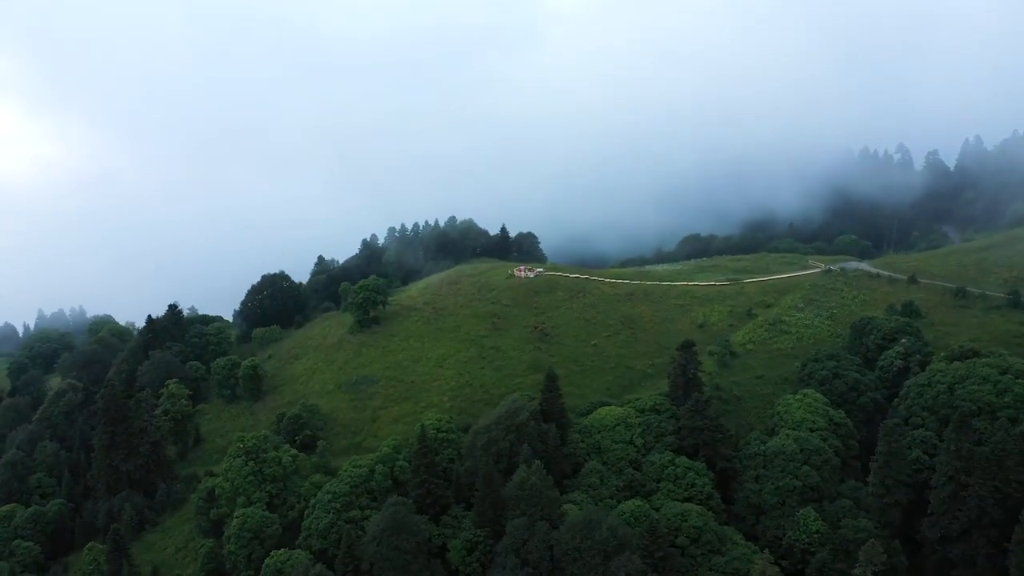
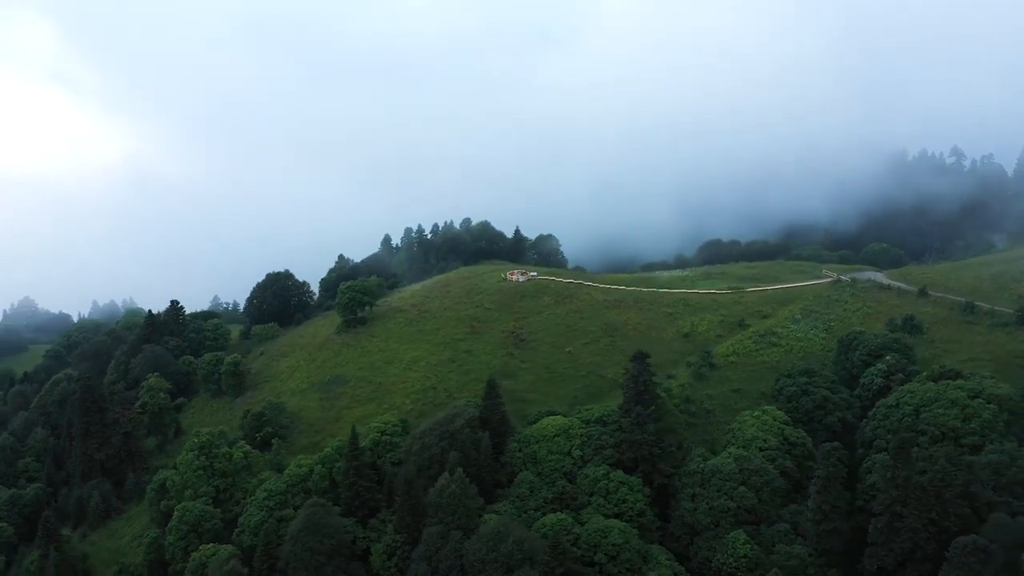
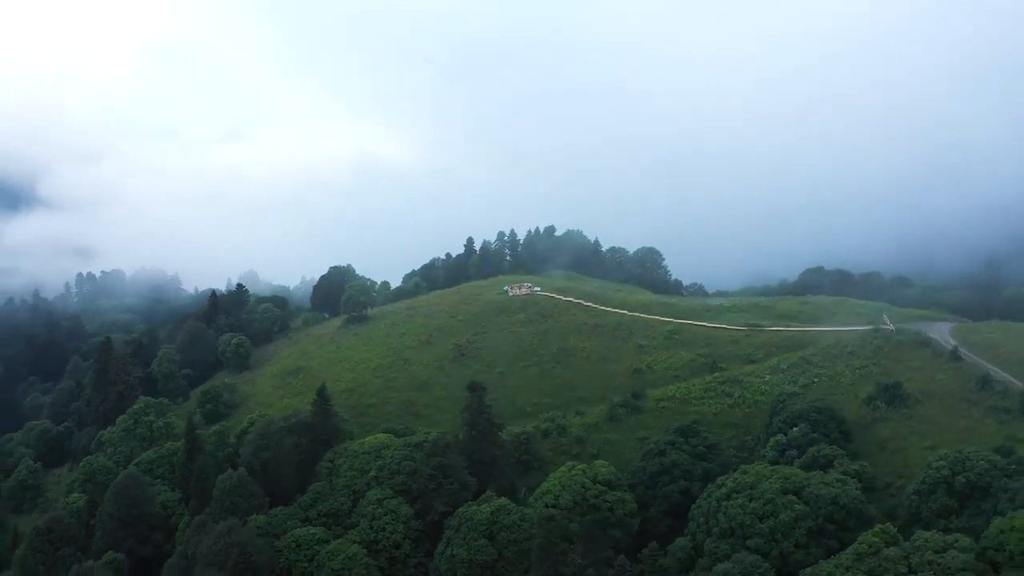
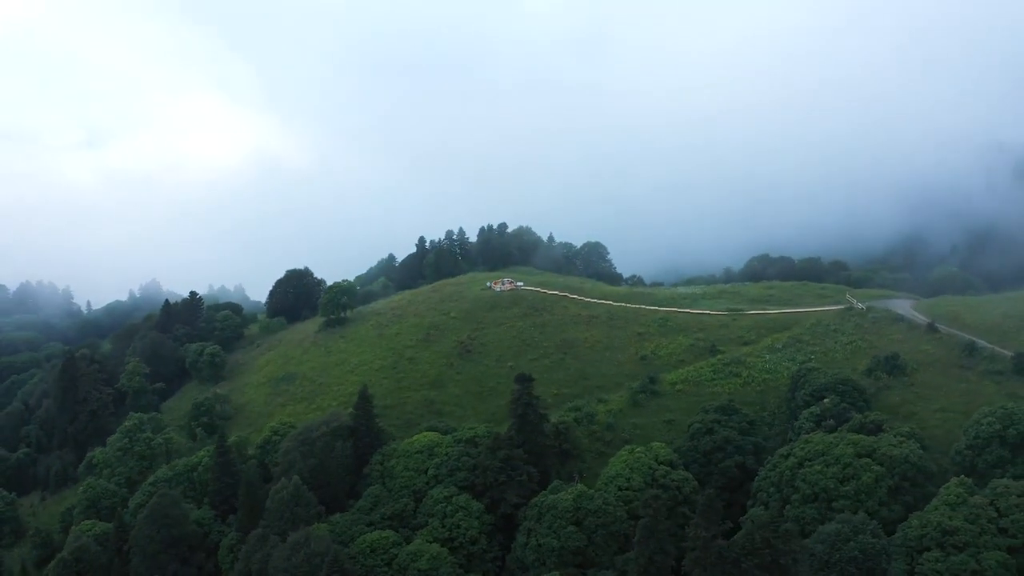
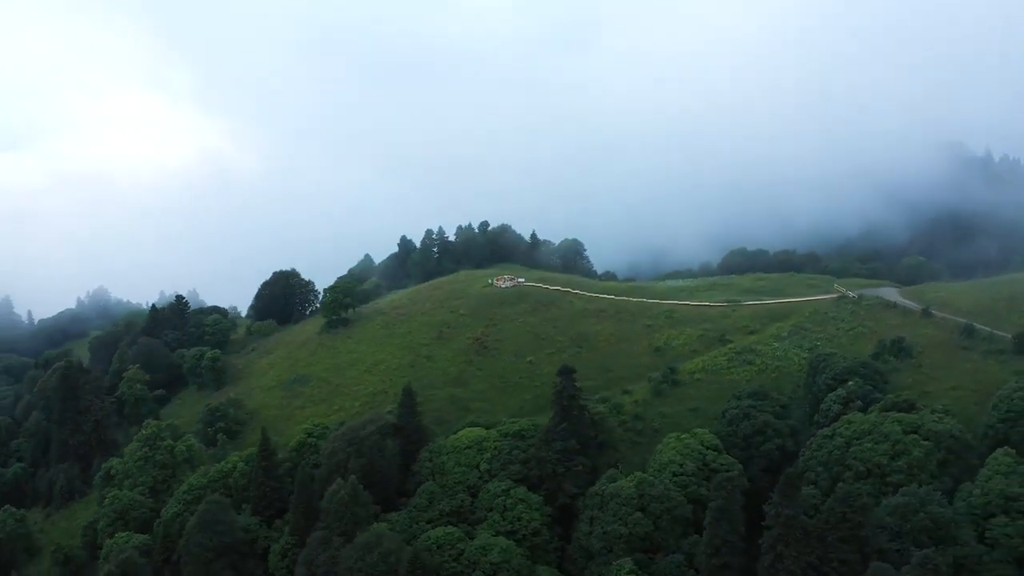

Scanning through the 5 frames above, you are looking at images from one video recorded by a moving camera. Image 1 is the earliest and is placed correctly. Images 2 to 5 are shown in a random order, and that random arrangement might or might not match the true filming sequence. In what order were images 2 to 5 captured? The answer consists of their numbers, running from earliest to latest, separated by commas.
2, 5, 4, 3
